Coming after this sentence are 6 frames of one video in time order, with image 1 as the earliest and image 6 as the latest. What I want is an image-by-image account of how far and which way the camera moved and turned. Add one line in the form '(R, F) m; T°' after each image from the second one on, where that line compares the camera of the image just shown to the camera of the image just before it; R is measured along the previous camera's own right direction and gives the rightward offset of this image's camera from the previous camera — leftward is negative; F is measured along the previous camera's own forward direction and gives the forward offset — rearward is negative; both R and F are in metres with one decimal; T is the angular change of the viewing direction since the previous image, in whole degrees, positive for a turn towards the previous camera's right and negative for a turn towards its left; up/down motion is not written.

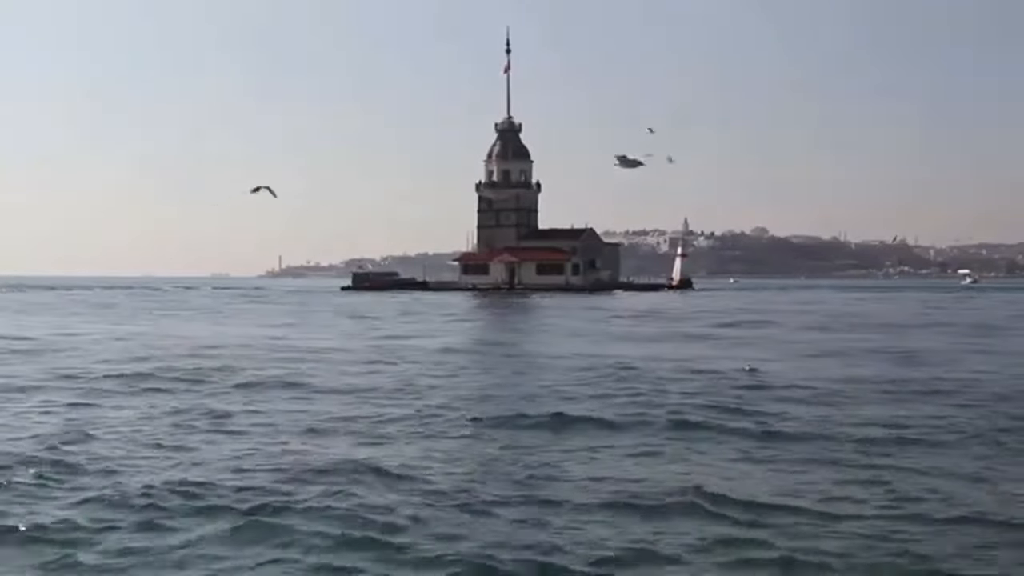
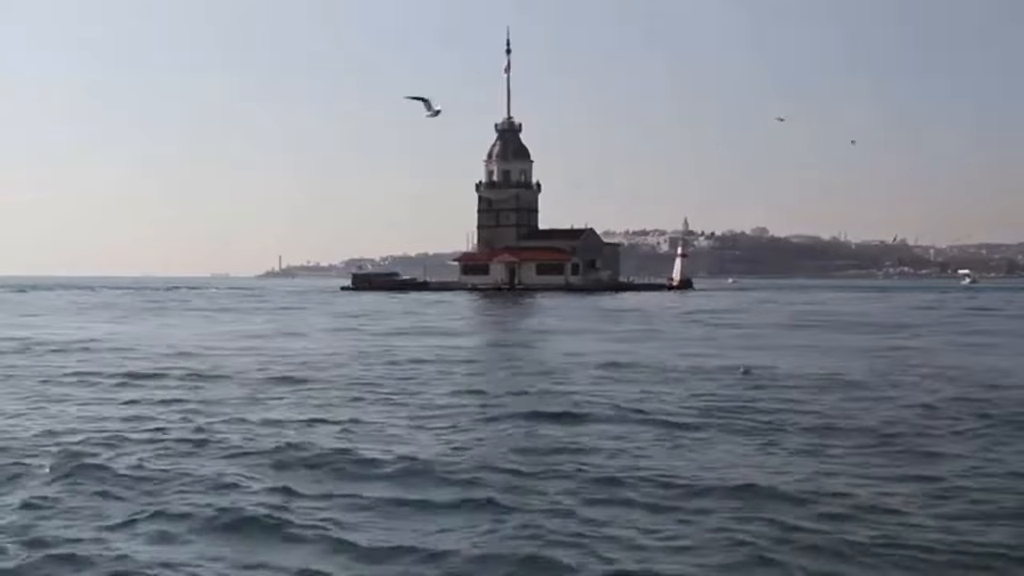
(+0.1, +1.9) m; 0°
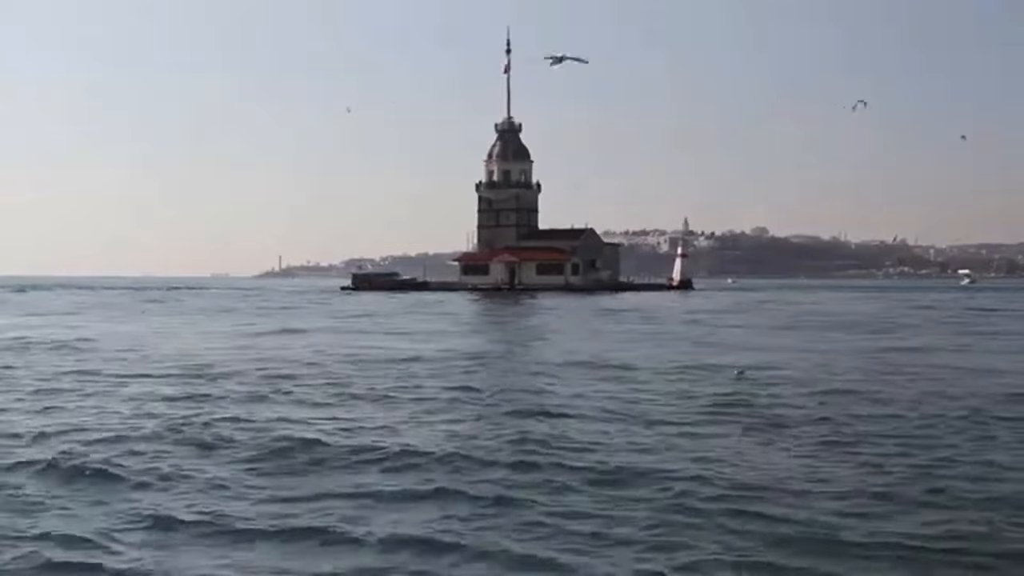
(-0.5, +7.4) m; 0°
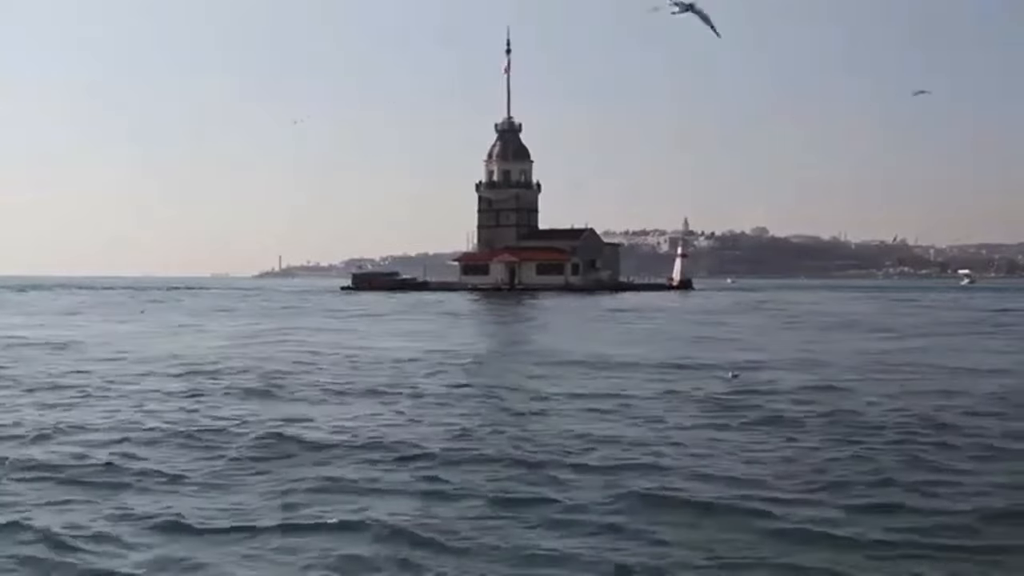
(+0.2, -6.3) m; 0°
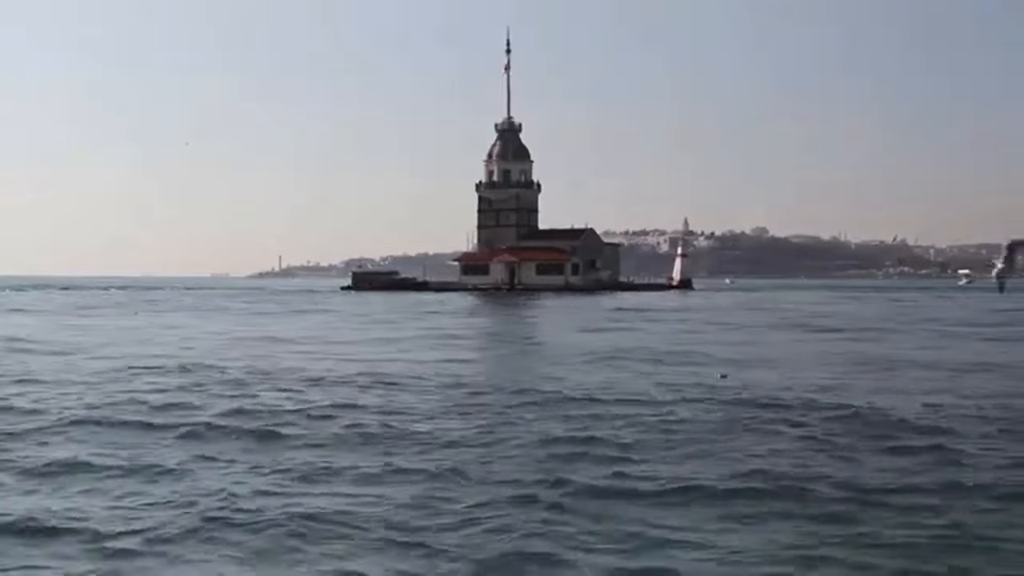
(+0.2, +3.9) m; 0°
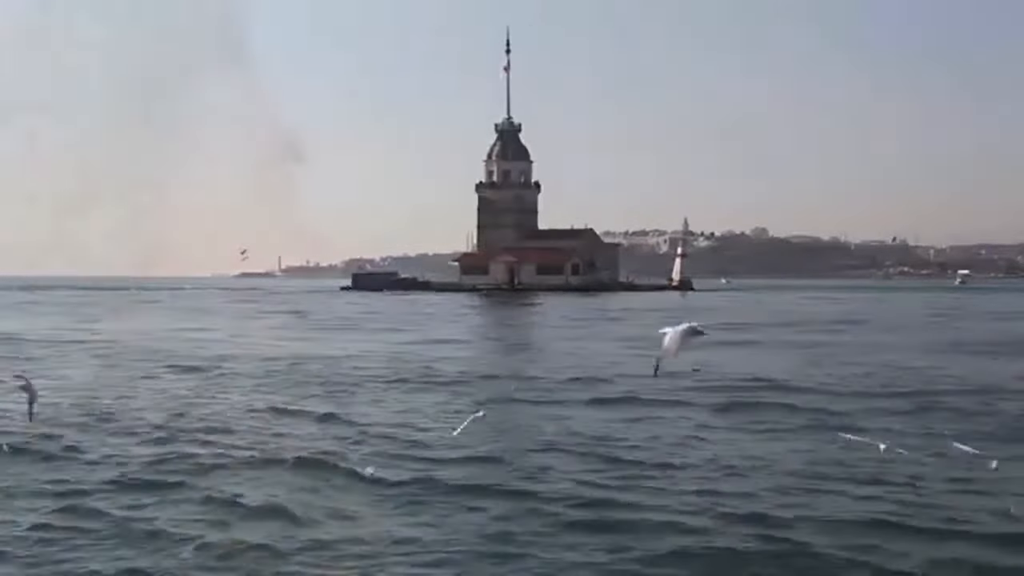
(-0.1, -7.0) m; 0°
